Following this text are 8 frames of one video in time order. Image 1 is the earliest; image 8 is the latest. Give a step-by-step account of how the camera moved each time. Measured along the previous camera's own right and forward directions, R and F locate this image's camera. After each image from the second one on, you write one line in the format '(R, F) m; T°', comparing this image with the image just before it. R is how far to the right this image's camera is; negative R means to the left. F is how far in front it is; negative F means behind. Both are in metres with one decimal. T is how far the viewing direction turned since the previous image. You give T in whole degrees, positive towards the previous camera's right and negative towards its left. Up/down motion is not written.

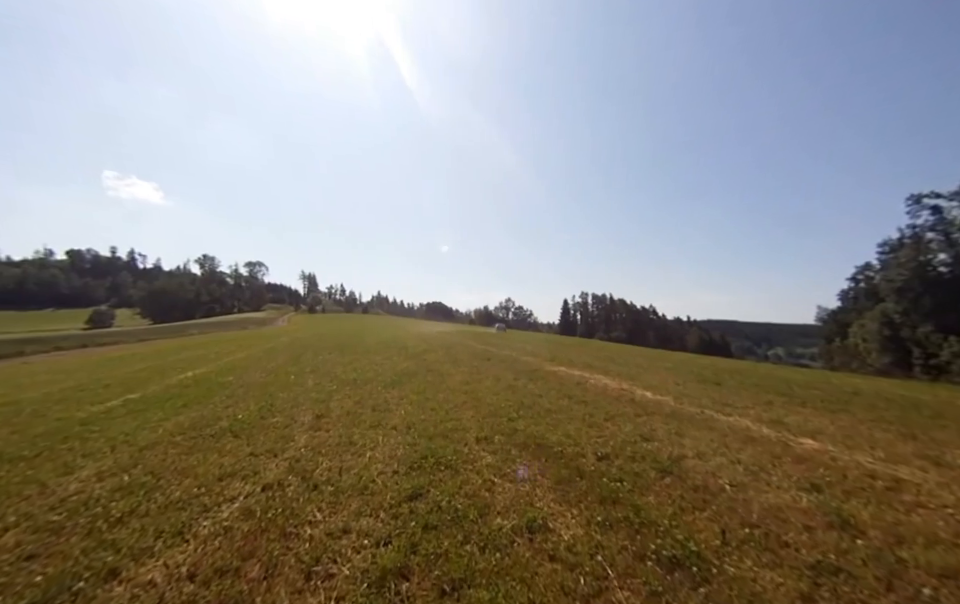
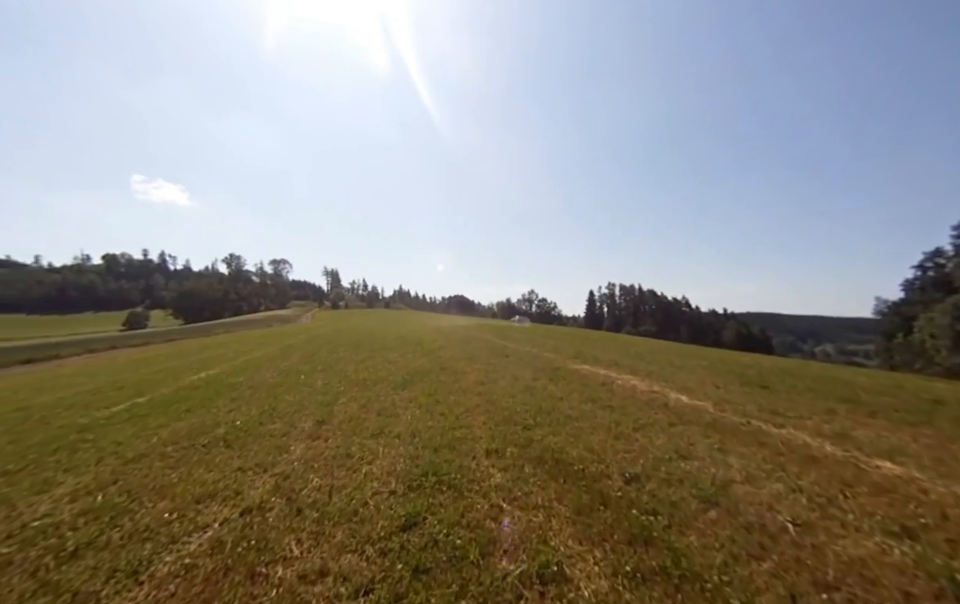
(+0.3, +1.2) m; -3°
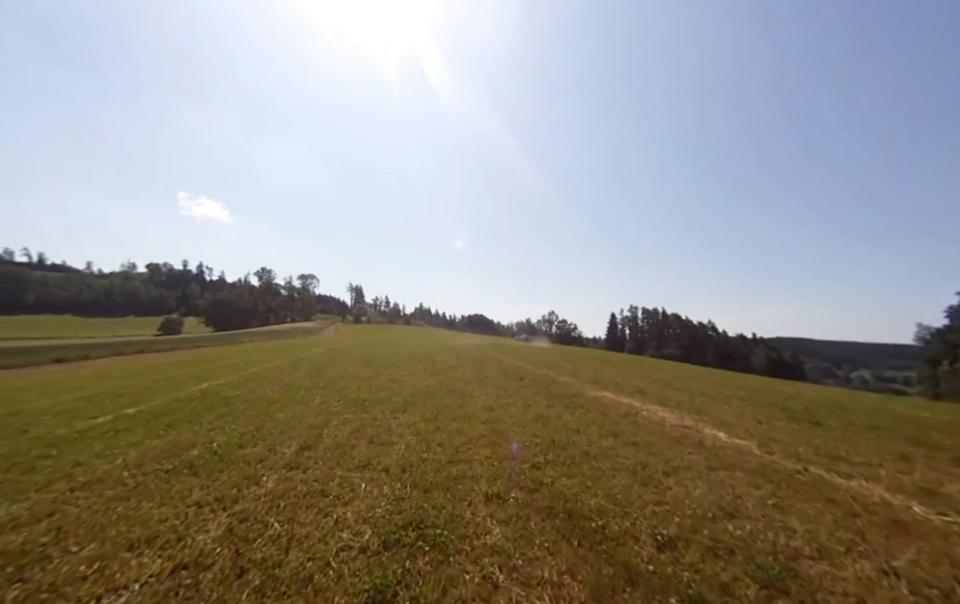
(+0.3, +1.5) m; -3°
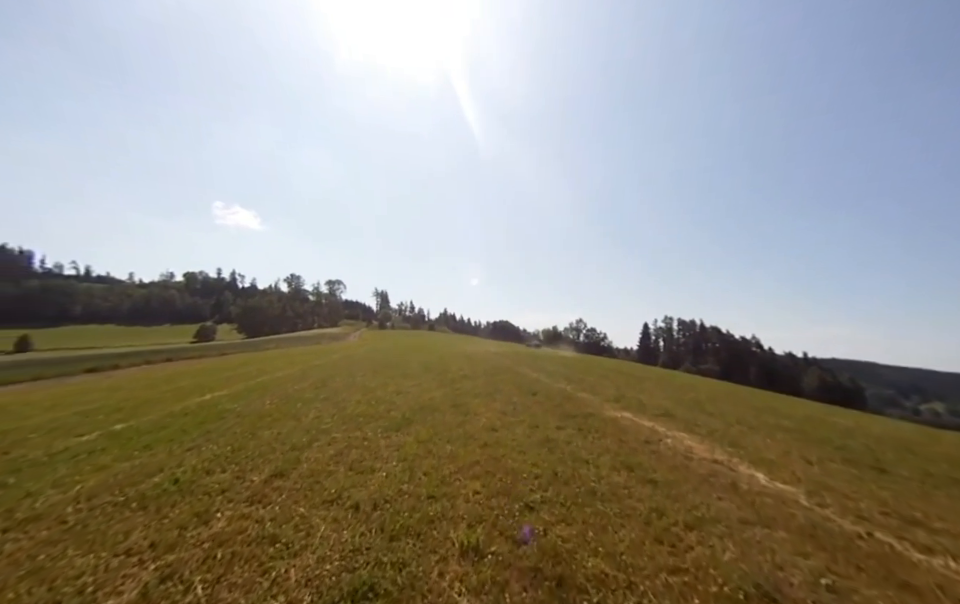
(+0.8, +1.4) m; -3°
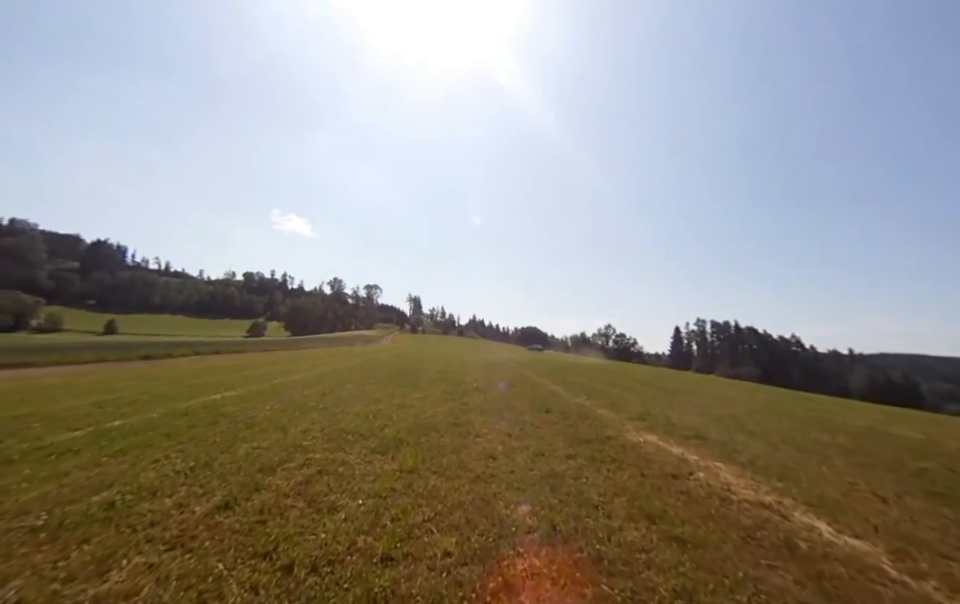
(+1.0, +2.0) m; -4°
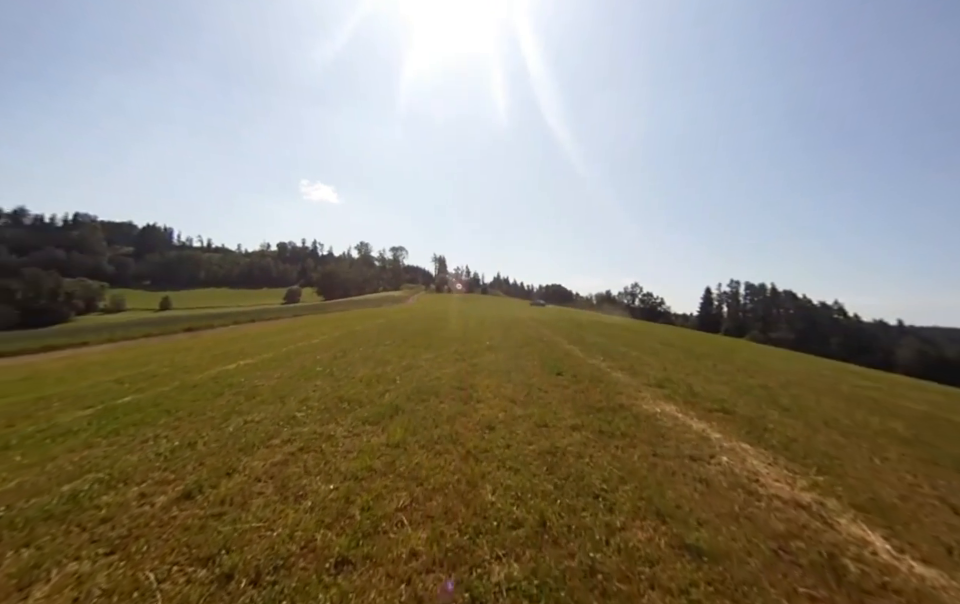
(+0.7, +1.4) m; -4°
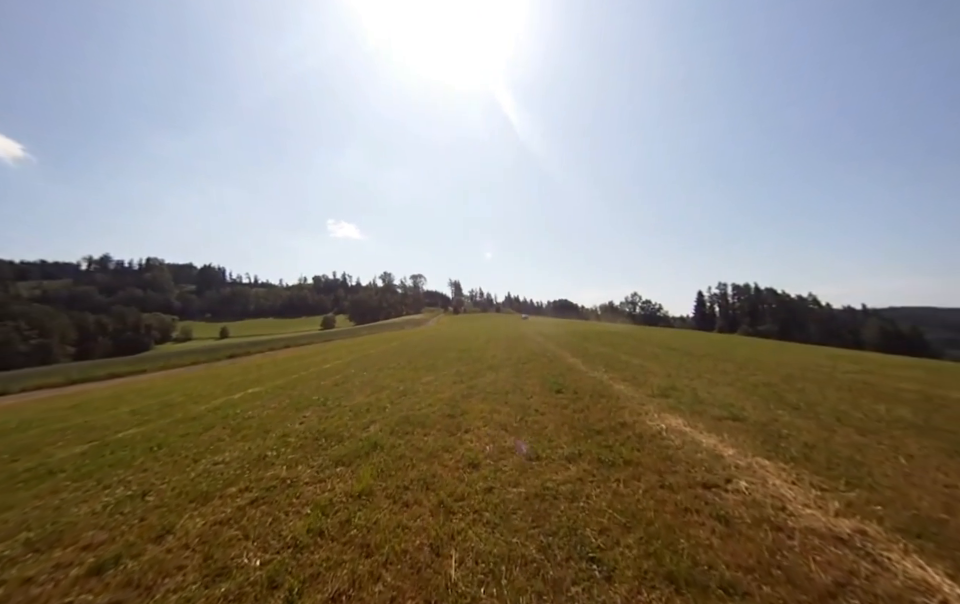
(+0.8, +1.4) m; -1°
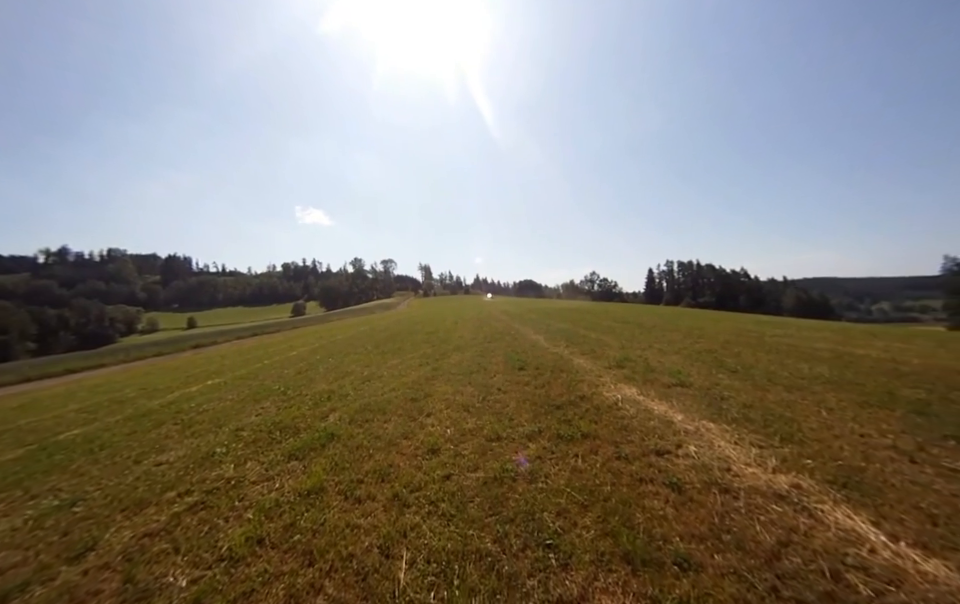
(+0.3, +0.5) m; +5°
